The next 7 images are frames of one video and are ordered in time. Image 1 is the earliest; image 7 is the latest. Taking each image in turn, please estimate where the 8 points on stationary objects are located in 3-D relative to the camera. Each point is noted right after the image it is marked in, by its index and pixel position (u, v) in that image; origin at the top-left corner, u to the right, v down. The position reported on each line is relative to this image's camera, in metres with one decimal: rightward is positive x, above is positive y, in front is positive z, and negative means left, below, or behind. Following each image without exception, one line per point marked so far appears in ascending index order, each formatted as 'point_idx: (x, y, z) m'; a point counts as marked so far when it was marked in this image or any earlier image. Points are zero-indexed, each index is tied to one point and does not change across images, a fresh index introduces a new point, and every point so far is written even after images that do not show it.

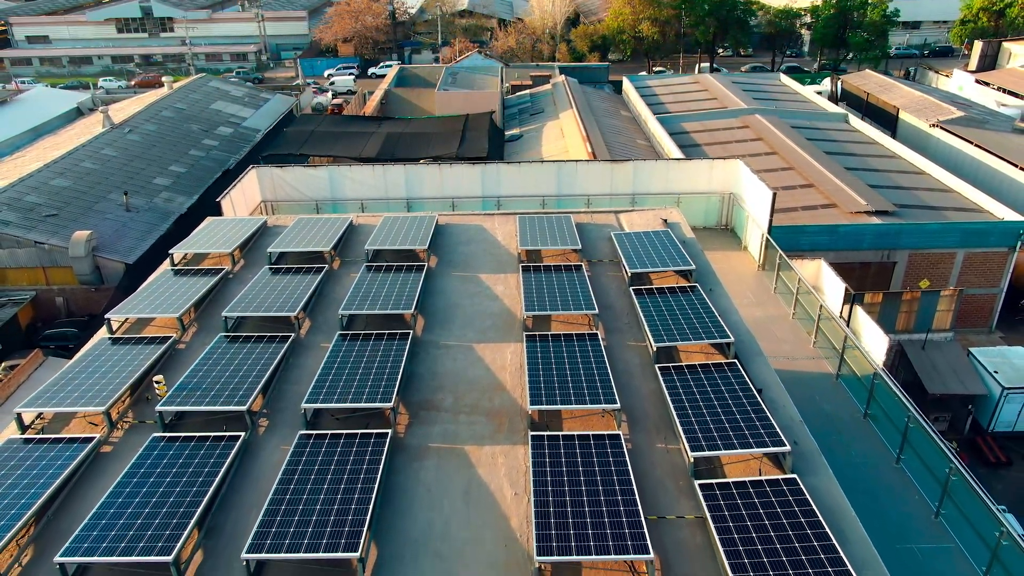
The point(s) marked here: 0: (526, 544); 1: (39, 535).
0: (+0.2, -3.7, +11.0) m
1: (-7.3, -3.7, +11.5) m
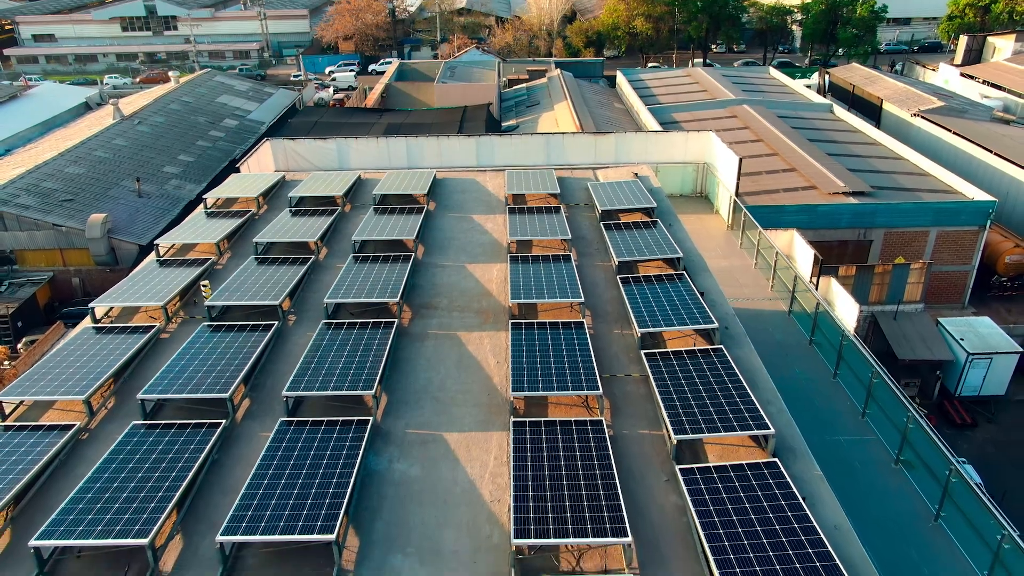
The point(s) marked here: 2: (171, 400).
0: (-0.1, -1.9, +13.8) m
1: (-7.6, -1.9, +14.4) m
2: (-6.2, -1.9, +13.7) m
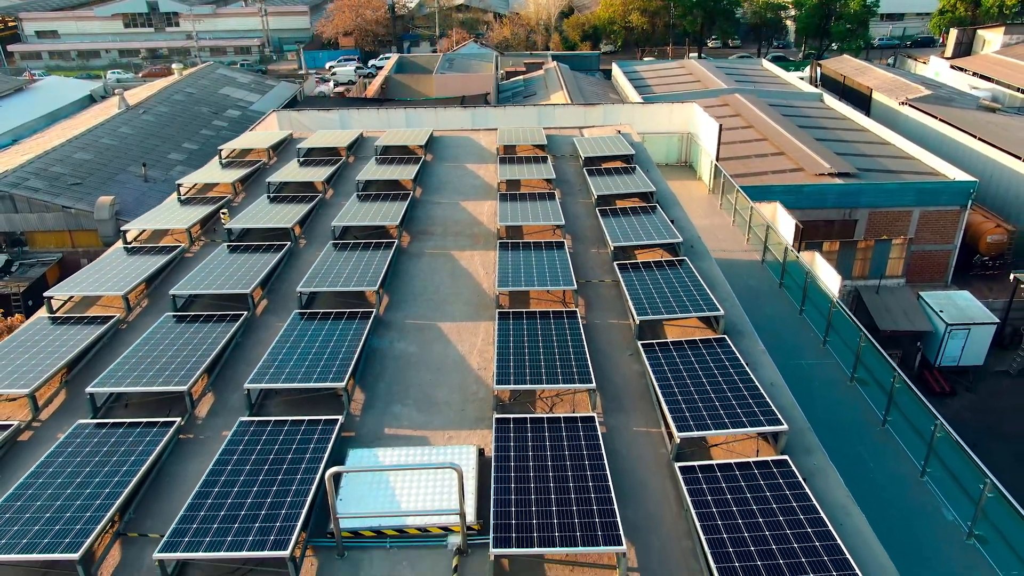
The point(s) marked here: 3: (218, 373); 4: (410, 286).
0: (-0.4, -0.1, +15.7) m
1: (-7.9, -0.1, +16.2) m
2: (-6.5, -0.1, +15.5) m
3: (-5.3, -1.4, +13.4) m
4: (-2.2, +0.1, +16.1) m
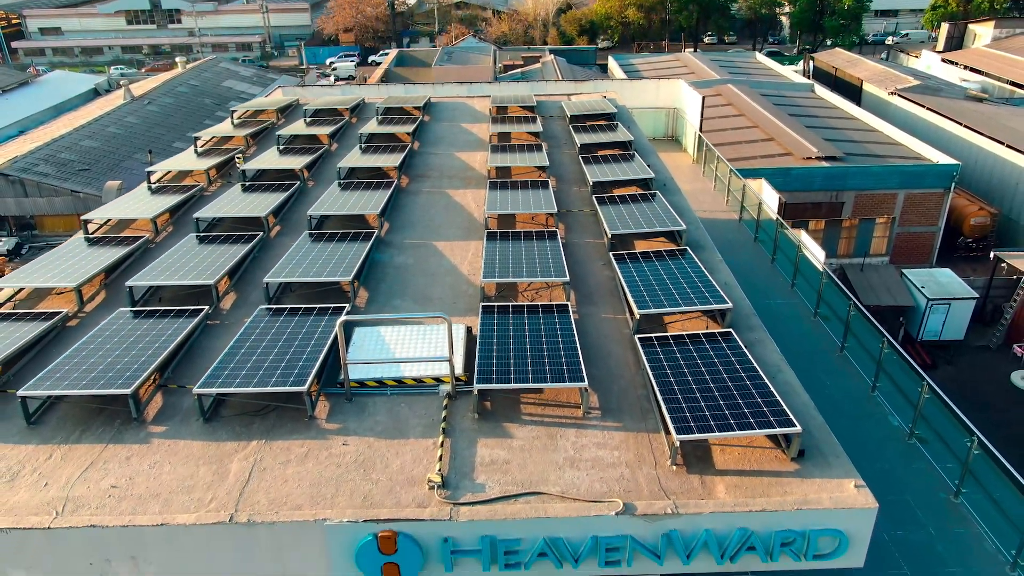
0: (-0.7, +1.5, +17.4) m
1: (-8.2, +1.6, +18.0) m
2: (-6.8, +1.6, +17.2) m
3: (-5.6, +0.3, +15.1) m
4: (-2.5, +1.8, +17.9) m
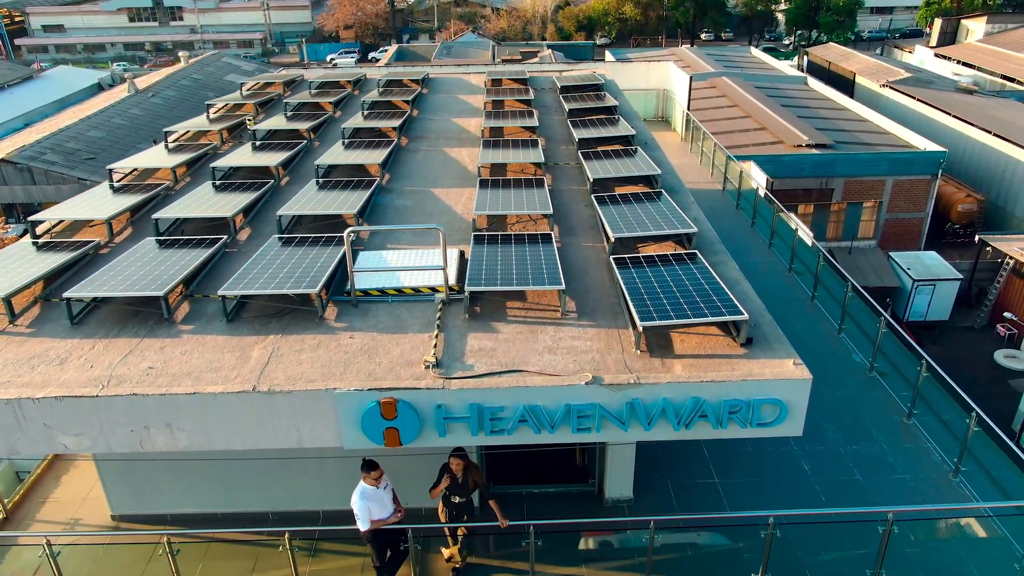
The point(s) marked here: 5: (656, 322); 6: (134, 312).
0: (-0.9, +2.9, +18.8) m
1: (-8.4, +2.9, +19.4) m
2: (-7.0, +2.9, +18.7) m
3: (-5.8, +1.6, +16.6) m
4: (-2.7, +3.1, +19.3) m
5: (+2.2, -0.5, +11.2) m
6: (-6.3, -0.4, +12.3) m
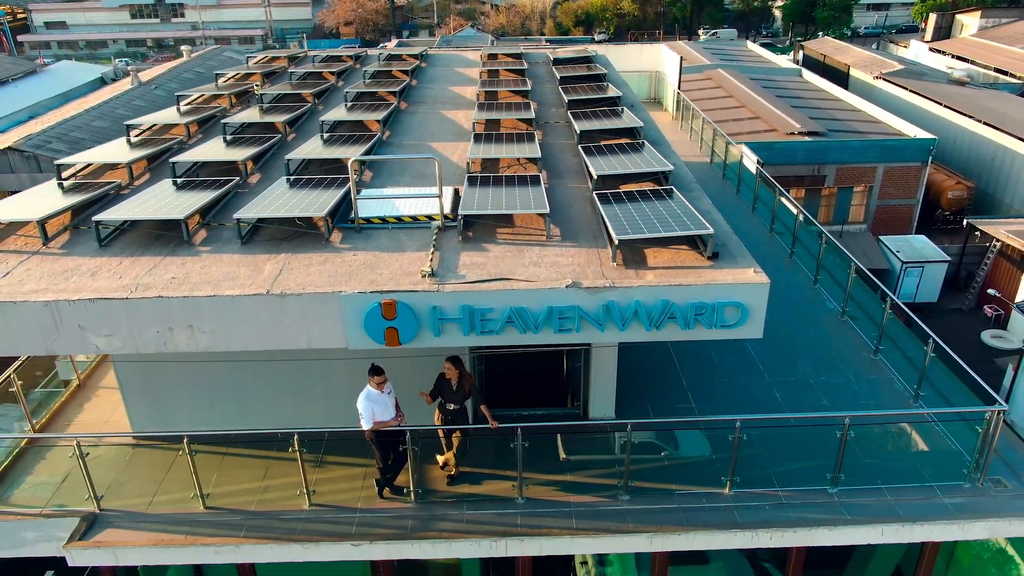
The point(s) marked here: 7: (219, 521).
0: (-1.1, +4.2, +20.0) m
1: (-8.6, +4.2, +20.6) m
2: (-7.2, +4.2, +19.8) m
3: (-6.0, +2.9, +17.7) m
4: (-2.9, +4.4, +20.5) m
5: (+2.0, +0.8, +12.3) m
6: (-6.5, +0.9, +13.5) m
7: (-5.3, -4.2, +13.4) m
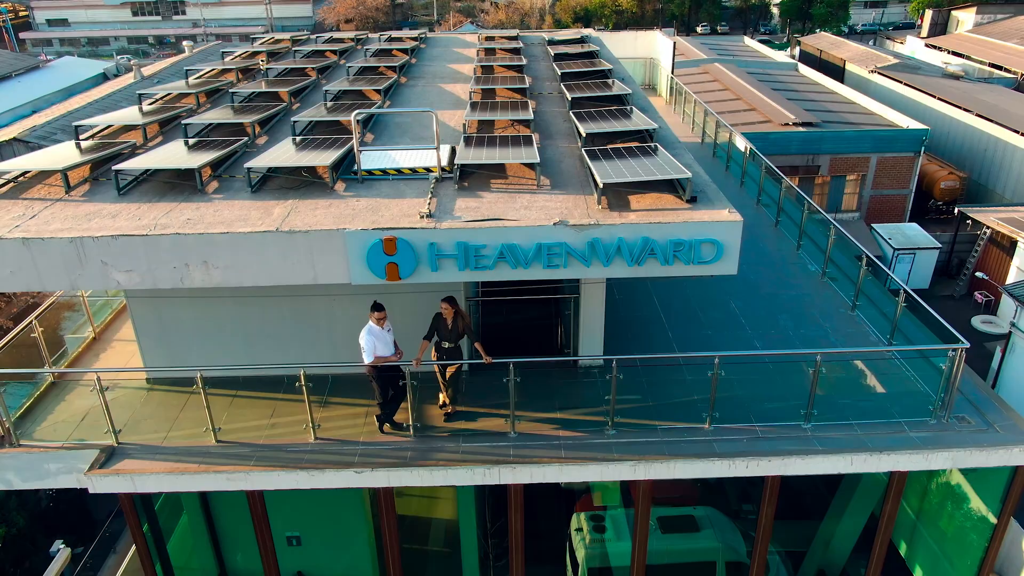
0: (-1.2, +5.3, +20.9) m
1: (-8.7, +5.3, +21.5) m
2: (-7.3, +5.3, +20.7) m
3: (-6.1, +4.0, +18.6) m
4: (-3.1, +5.5, +21.4) m
5: (+1.9, +1.9, +13.2) m
6: (-6.6, +2.0, +14.4) m
7: (-5.5, -3.2, +14.3) m
